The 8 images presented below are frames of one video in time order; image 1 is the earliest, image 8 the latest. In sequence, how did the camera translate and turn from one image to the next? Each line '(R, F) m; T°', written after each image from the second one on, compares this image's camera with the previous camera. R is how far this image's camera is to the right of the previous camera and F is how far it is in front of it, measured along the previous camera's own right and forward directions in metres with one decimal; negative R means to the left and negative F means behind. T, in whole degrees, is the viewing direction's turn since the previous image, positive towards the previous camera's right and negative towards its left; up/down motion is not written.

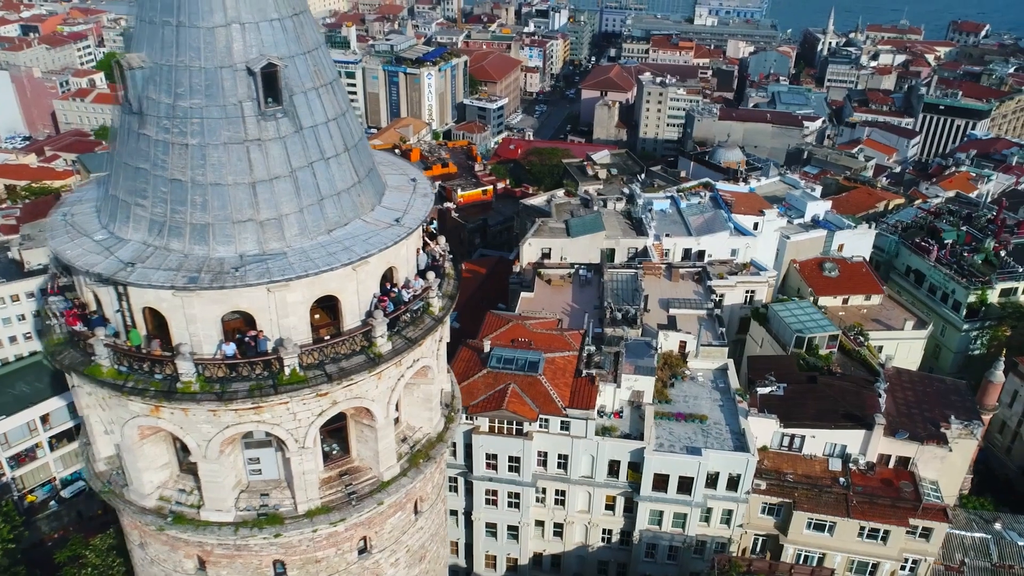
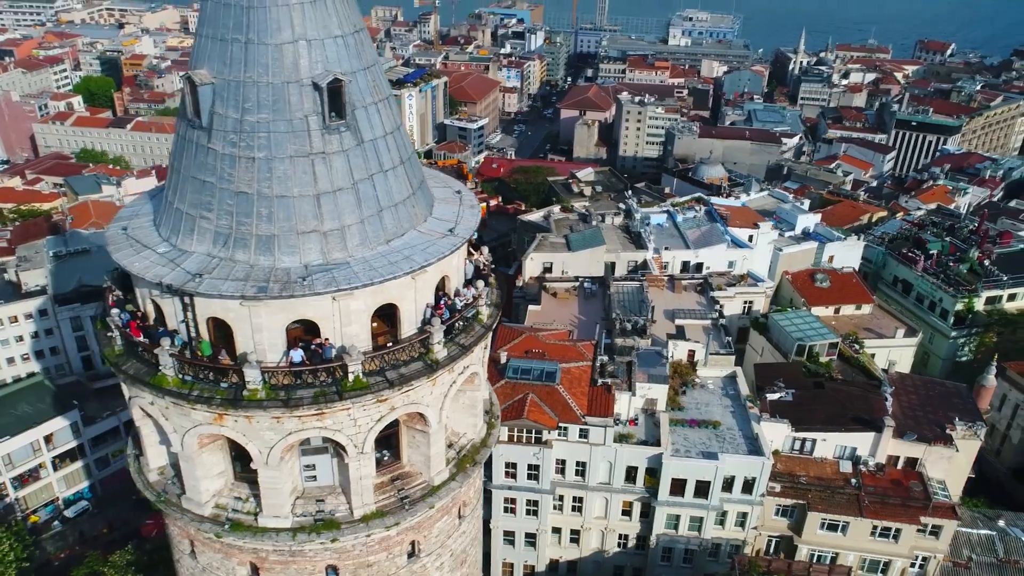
(-0.9, -0.3) m; +2°
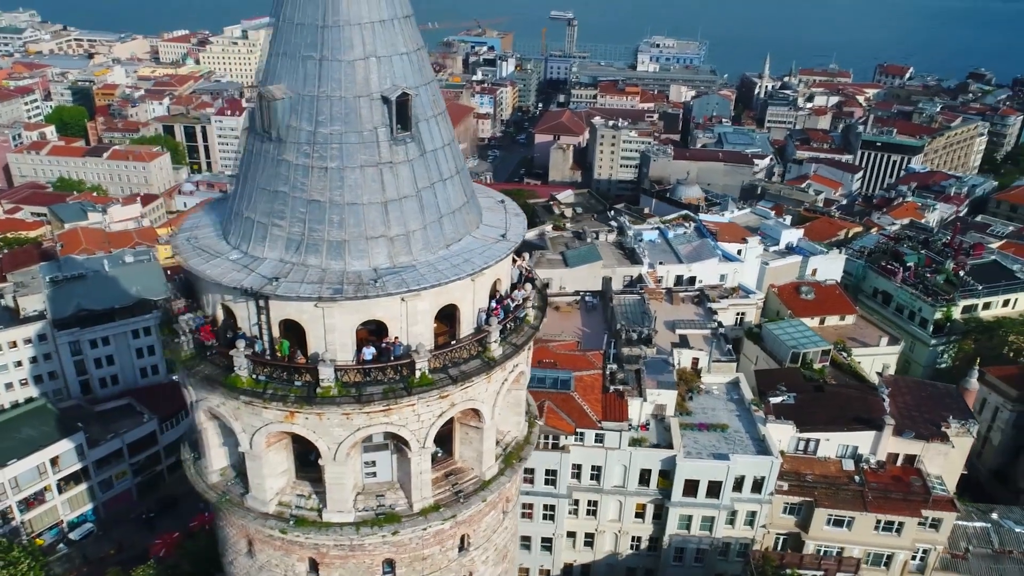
(-1.0, -0.6) m; +2°
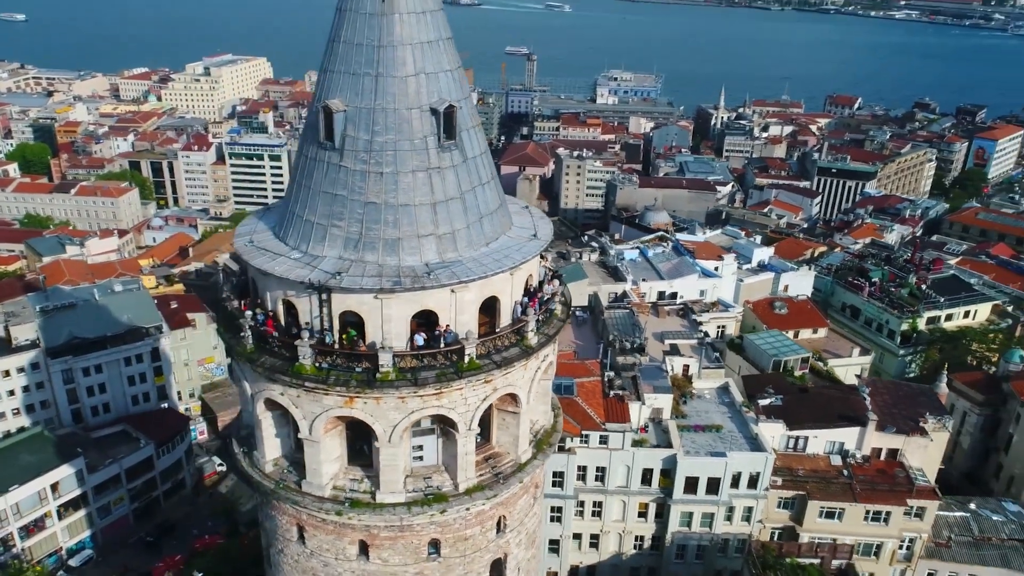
(-1.1, -0.9) m; +3°
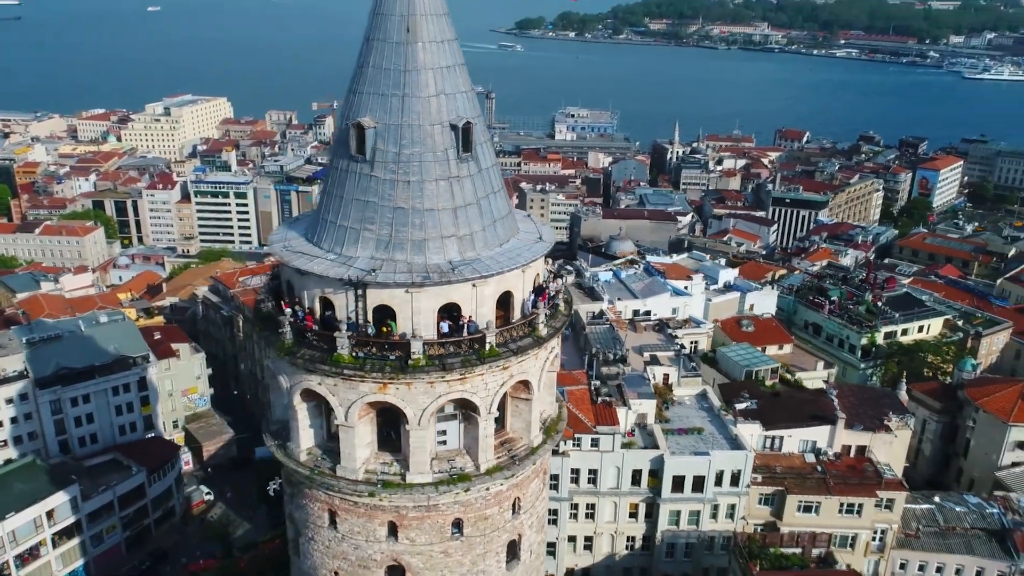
(-0.8, -1.1) m; +3°
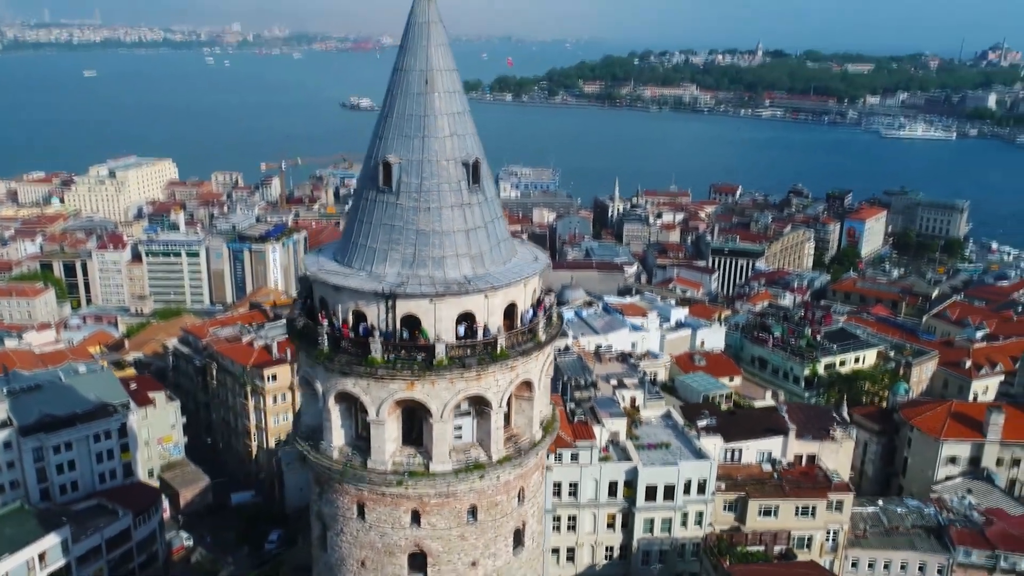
(-1.1, -2.0) m; +4°
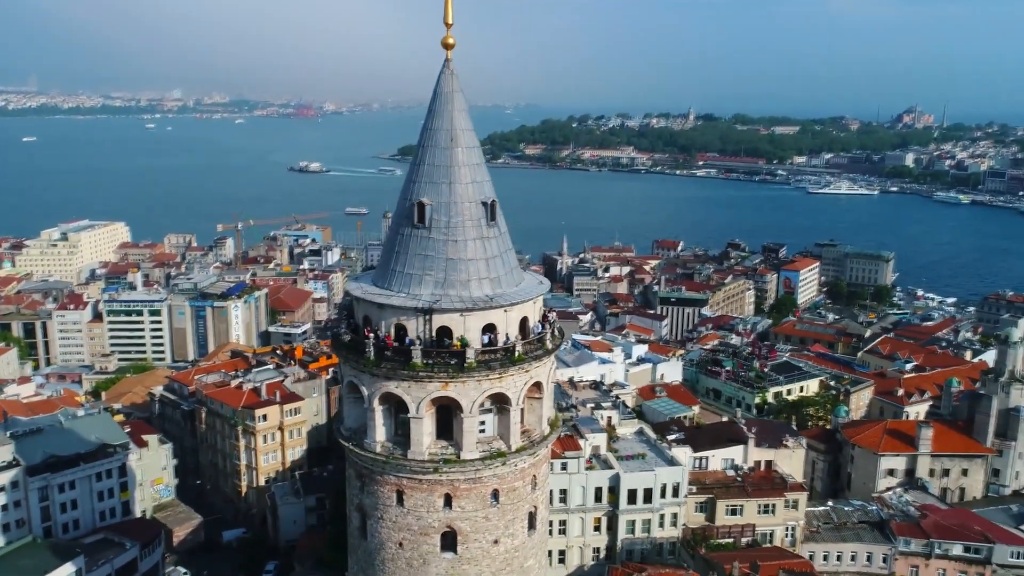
(-1.5, -3.0) m; +4°
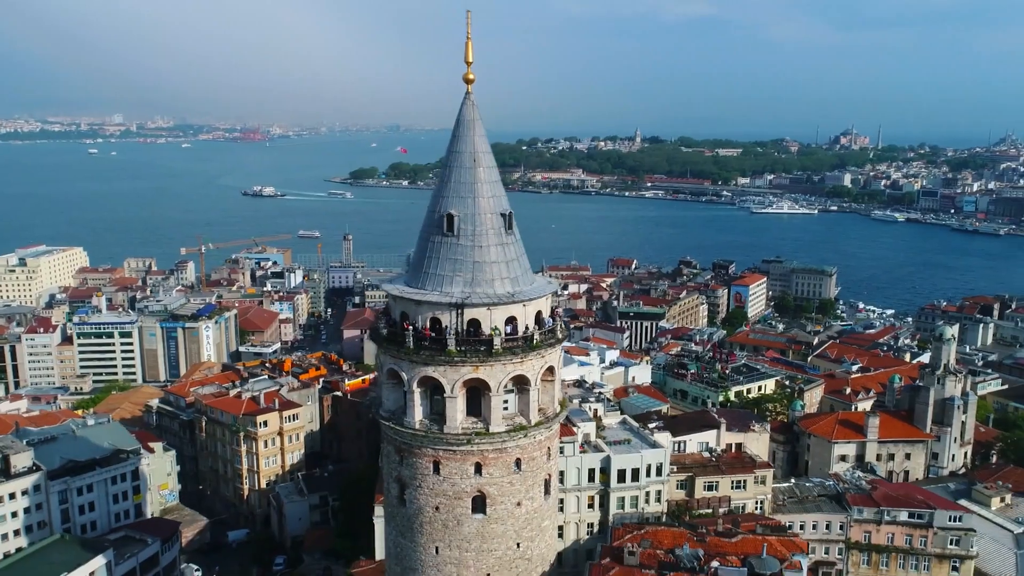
(-1.7, -3.1) m; +3°
